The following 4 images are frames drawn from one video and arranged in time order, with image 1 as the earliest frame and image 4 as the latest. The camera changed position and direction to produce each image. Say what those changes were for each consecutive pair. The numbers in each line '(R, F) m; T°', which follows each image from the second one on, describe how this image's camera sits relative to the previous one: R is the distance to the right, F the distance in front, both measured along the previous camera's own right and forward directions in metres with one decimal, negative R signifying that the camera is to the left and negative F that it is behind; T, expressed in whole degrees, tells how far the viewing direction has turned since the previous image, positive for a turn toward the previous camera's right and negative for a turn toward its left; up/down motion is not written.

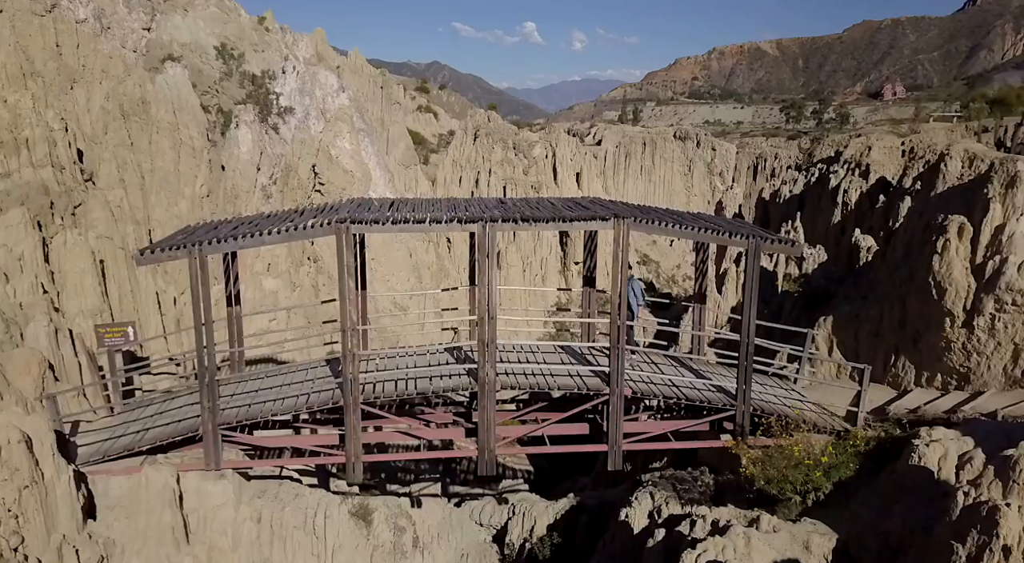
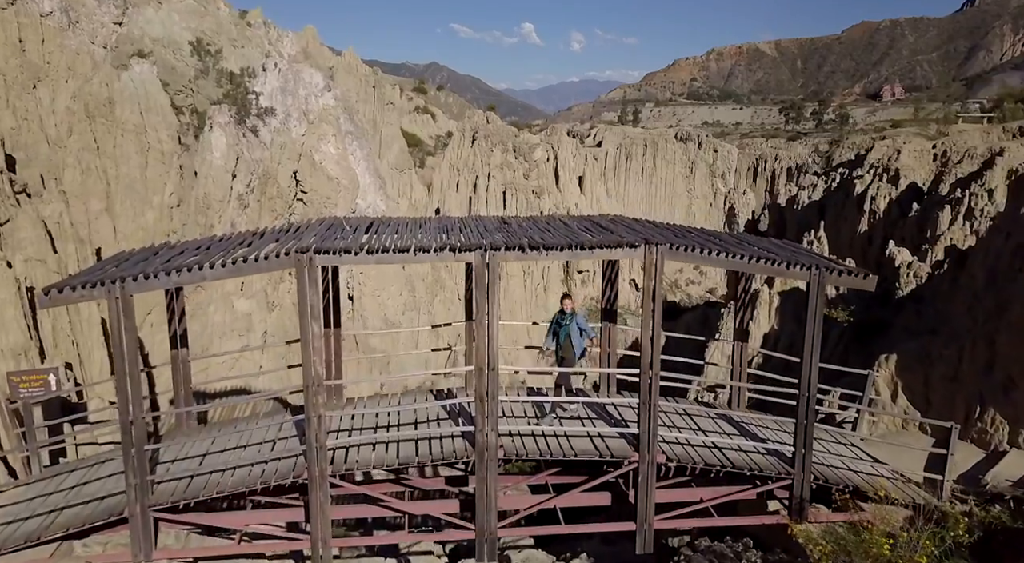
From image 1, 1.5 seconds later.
(-0.1, +1.5) m; 0°
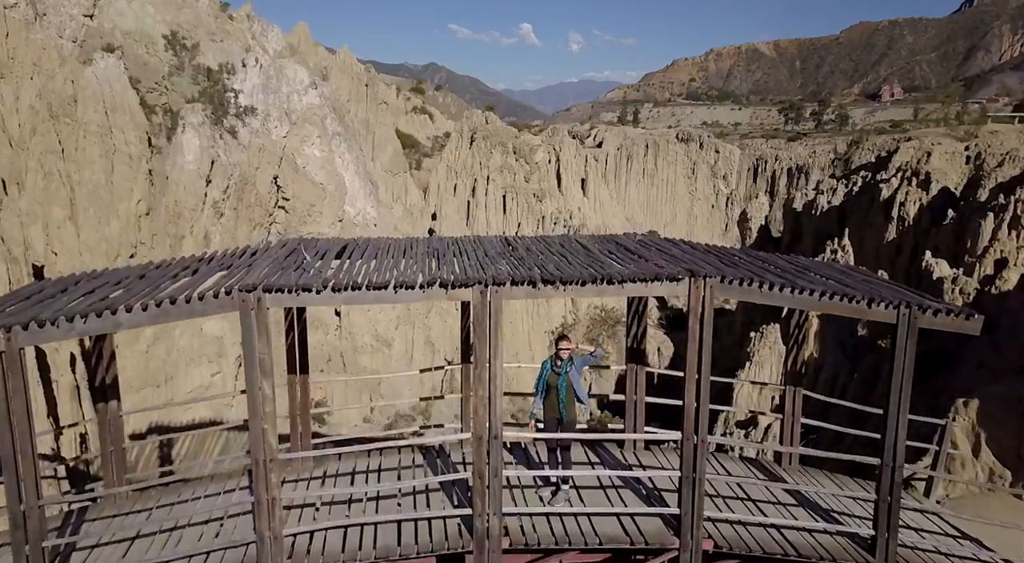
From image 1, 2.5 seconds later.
(-0.1, +1.3) m; 0°
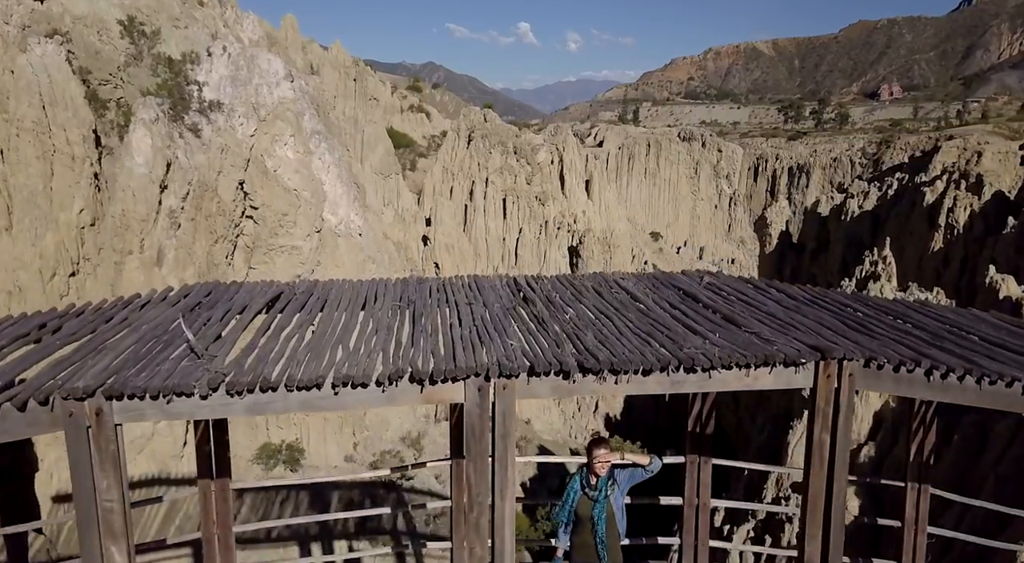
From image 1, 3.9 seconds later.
(-0.1, +1.8) m; 0°
